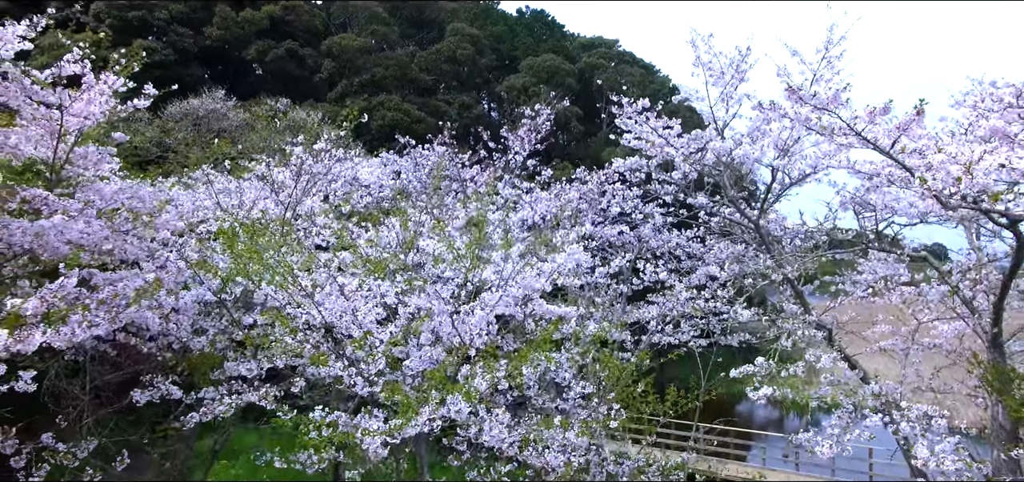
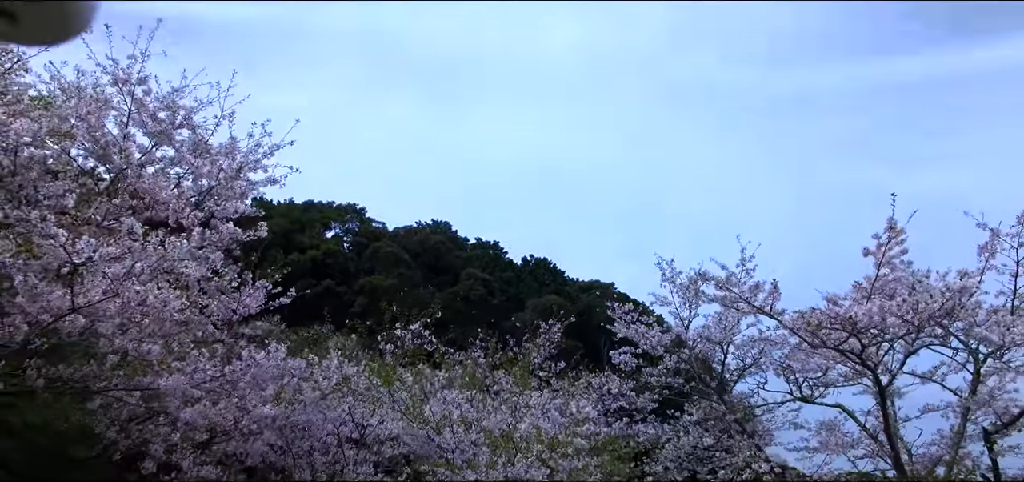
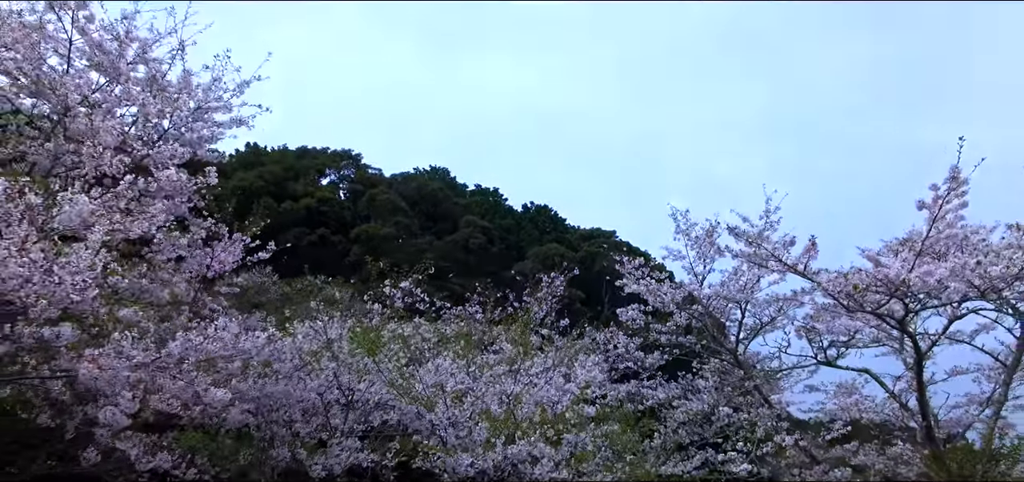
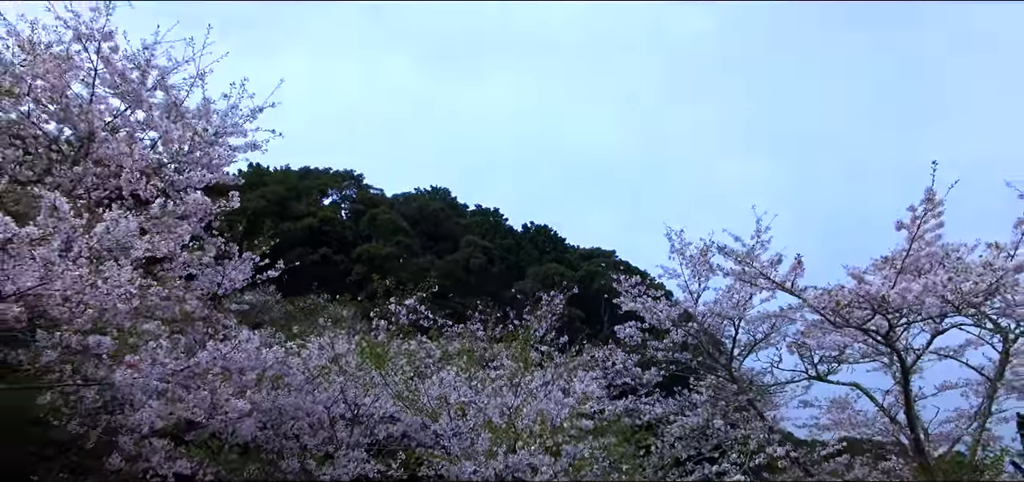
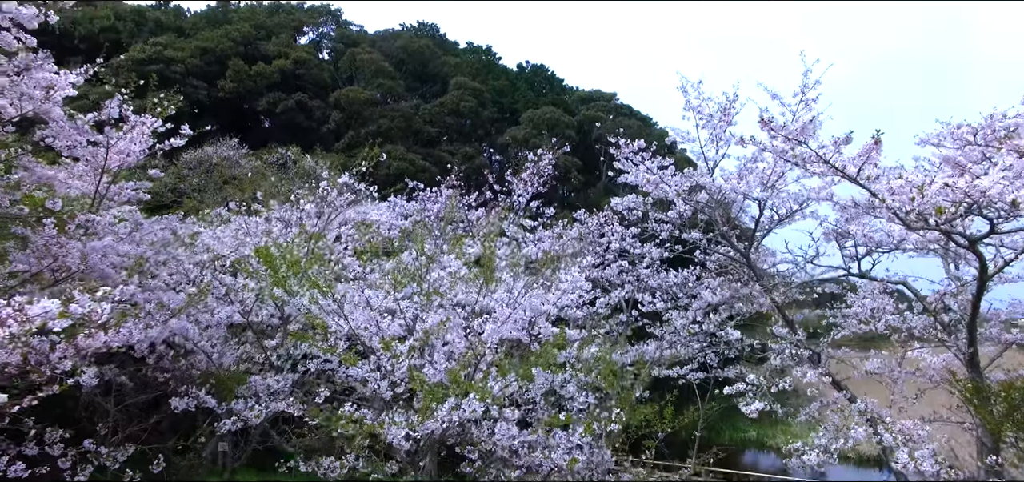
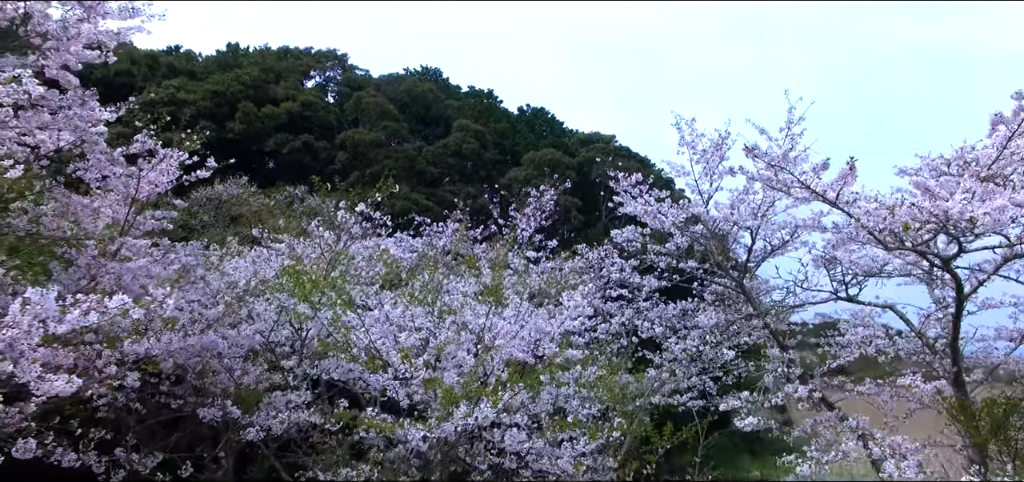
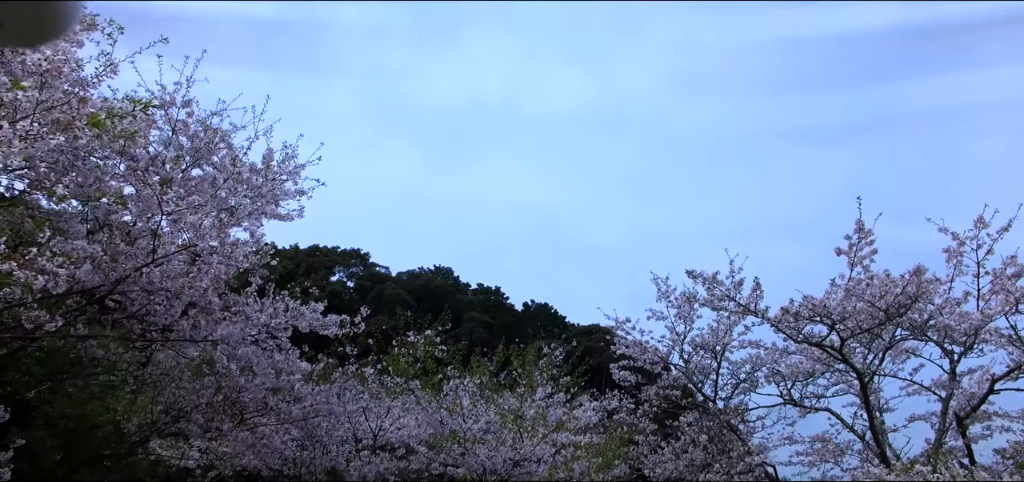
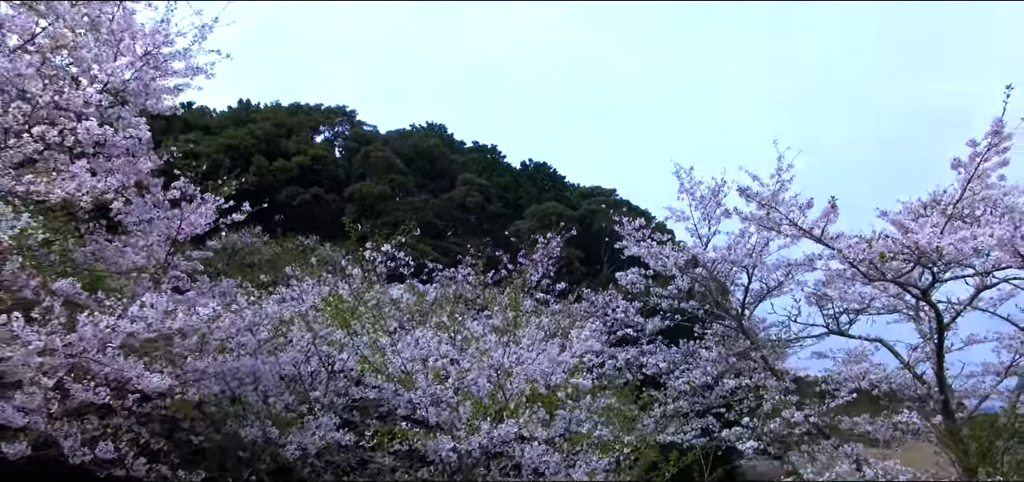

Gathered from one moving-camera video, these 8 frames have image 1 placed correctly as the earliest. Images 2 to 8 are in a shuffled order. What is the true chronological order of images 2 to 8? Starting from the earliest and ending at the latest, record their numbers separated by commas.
5, 6, 8, 3, 4, 2, 7
